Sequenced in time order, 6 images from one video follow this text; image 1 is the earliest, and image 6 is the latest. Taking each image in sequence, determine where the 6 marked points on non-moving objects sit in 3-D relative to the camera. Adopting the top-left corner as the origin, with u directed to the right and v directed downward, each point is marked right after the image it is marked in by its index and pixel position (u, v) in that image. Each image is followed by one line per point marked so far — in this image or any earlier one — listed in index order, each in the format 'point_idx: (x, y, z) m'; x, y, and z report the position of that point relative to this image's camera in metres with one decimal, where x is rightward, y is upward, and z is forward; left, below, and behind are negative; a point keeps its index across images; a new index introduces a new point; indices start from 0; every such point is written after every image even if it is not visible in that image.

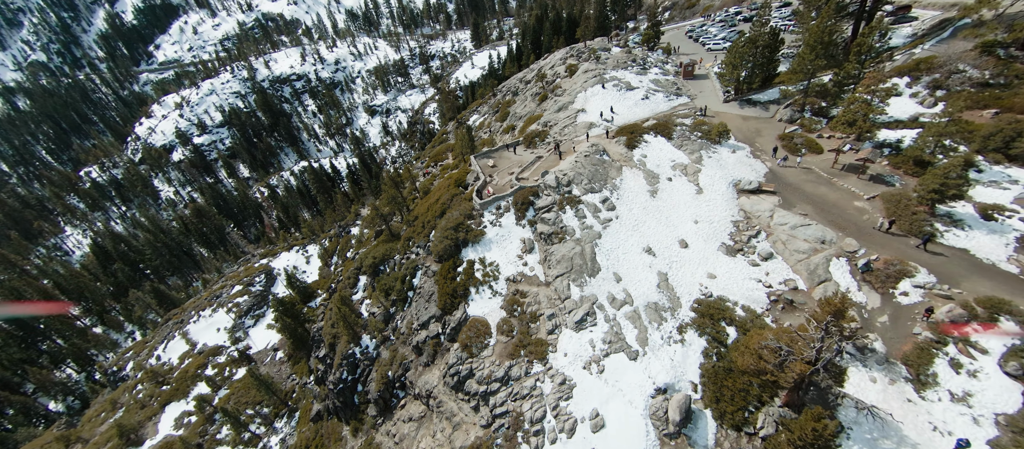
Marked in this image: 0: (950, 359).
0: (+28.9, -8.8, +19.8) m
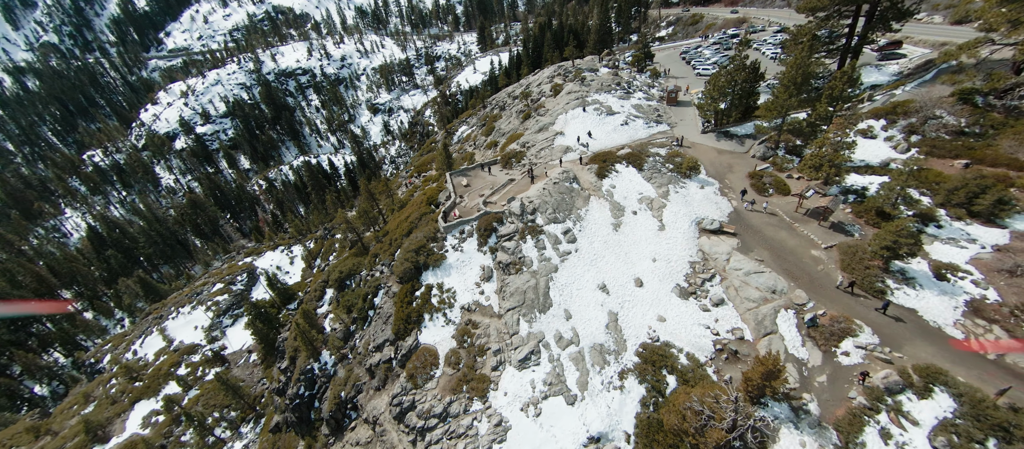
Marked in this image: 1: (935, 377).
0: (+23.8, -13.2, +19.5) m
1: (+27.9, -10.1, +19.9) m
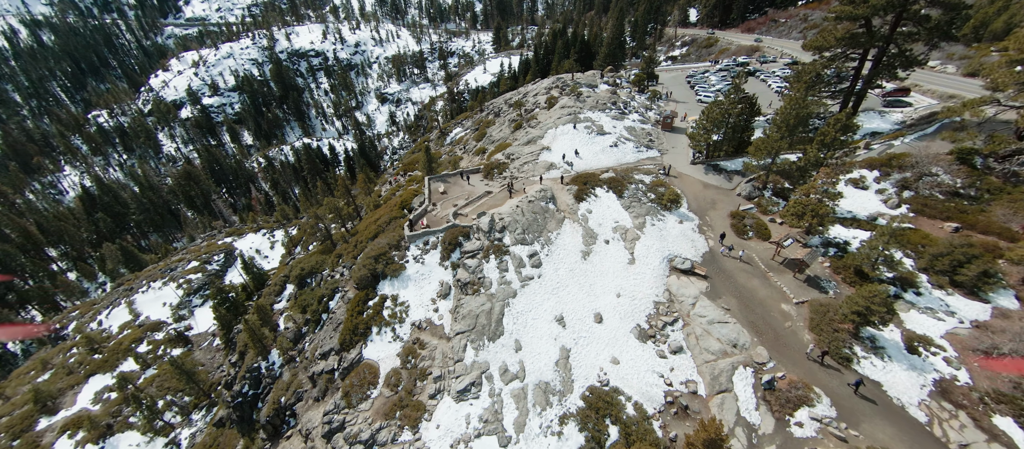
0: (+18.5, -17.4, +18.0) m
1: (+22.9, -14.8, +18.4) m
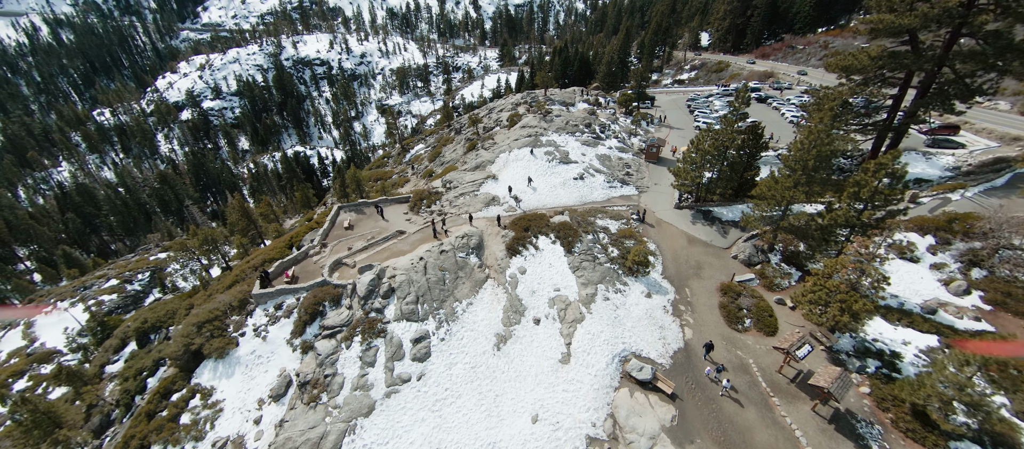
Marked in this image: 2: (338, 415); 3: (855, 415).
0: (+8.4, -22.7, +6.5) m
1: (+12.9, -20.3, +6.9) m
2: (-10.8, -11.9, +19.1) m
3: (+21.0, -11.7, +18.2) m
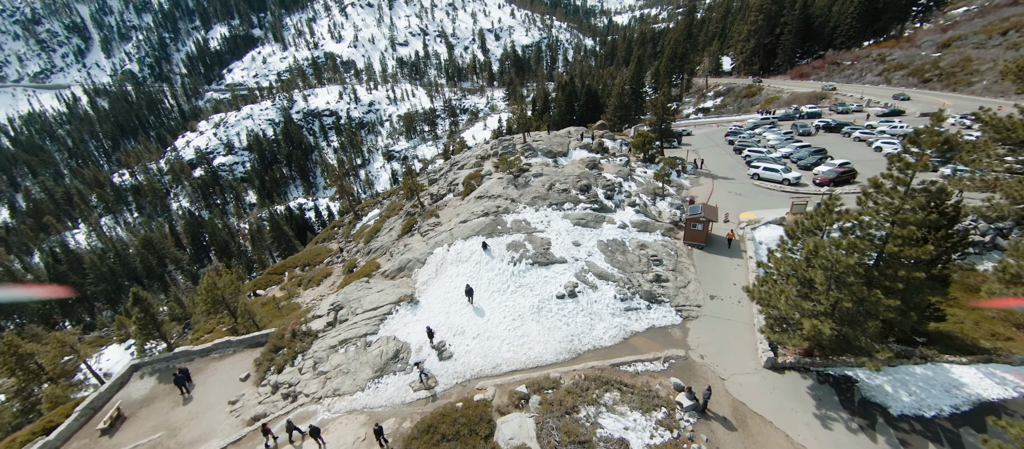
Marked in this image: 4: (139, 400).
0: (+2.4, -30.0, -13.5) m
1: (+6.9, -27.5, -13.1) m
2: (-16.1, -21.2, +1.4) m
3: (+15.5, -19.9, -1.5) m
4: (-22.6, -10.9, +18.1) m
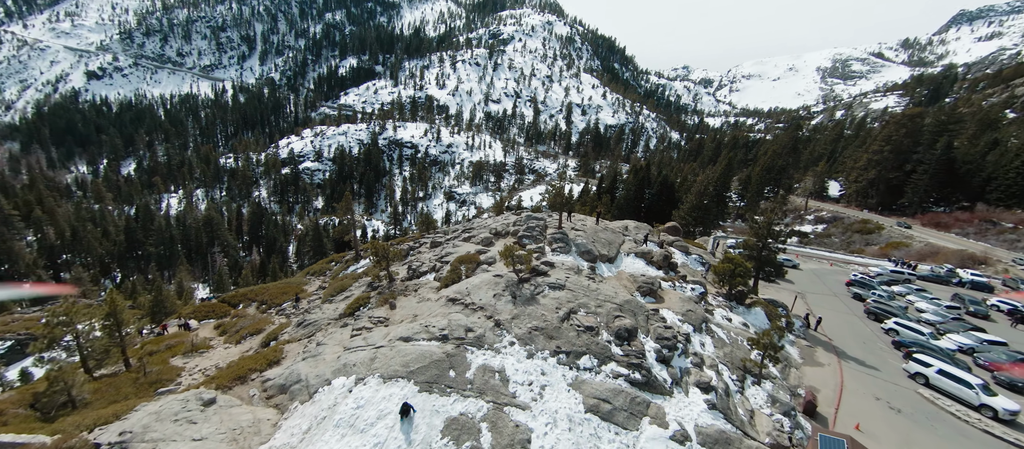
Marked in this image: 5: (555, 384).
0: (-12.8, -28.0, -28.3) m
1: (-7.8, -26.9, -28.3) m
2: (-26.0, -18.0, -9.0) m
3: (+4.0, -24.3, -17.4) m
4: (-27.0, -10.1, +10.0) m
5: (+2.3, -7.7, +14.5) m
